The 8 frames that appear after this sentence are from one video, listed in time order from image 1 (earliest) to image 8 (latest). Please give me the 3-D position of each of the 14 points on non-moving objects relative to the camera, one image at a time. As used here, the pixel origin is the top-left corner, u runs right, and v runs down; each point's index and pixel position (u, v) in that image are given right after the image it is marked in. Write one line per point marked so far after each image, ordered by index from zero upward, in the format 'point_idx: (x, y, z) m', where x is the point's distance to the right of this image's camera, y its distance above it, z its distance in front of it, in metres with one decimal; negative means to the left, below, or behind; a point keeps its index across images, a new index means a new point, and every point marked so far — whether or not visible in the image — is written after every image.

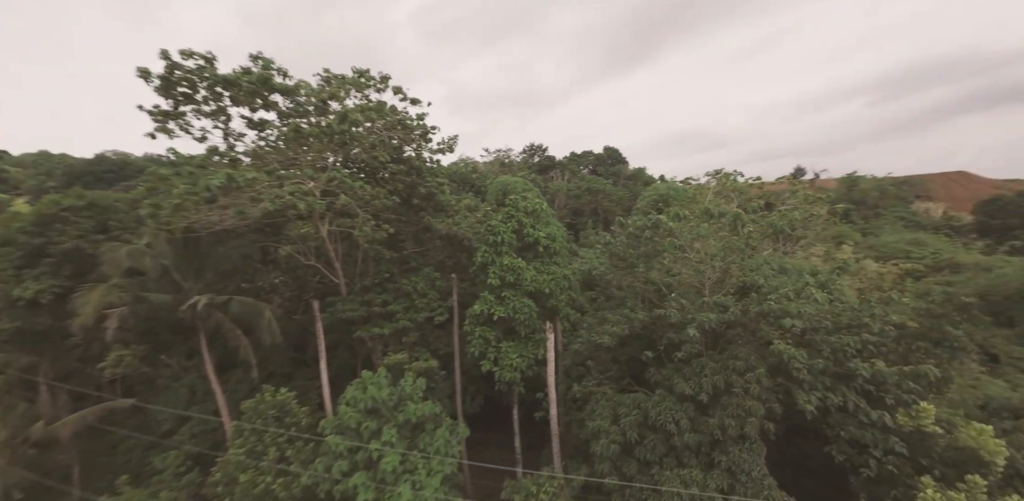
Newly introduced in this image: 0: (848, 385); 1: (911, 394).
0: (+3.9, -1.6, +4.6) m
1: (+4.4, -1.6, +4.4) m
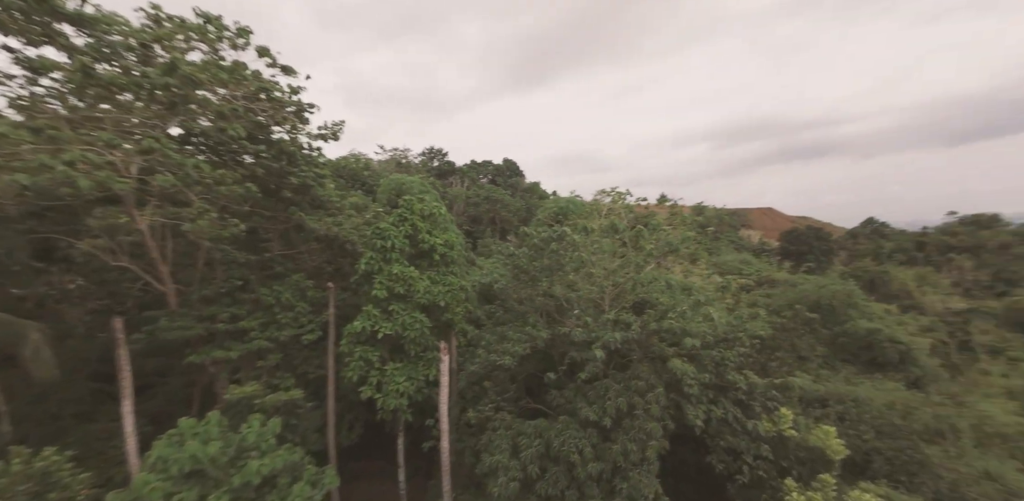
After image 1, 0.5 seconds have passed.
0: (+2.6, -1.8, +5.2) m
1: (+3.2, -1.8, +5.1) m
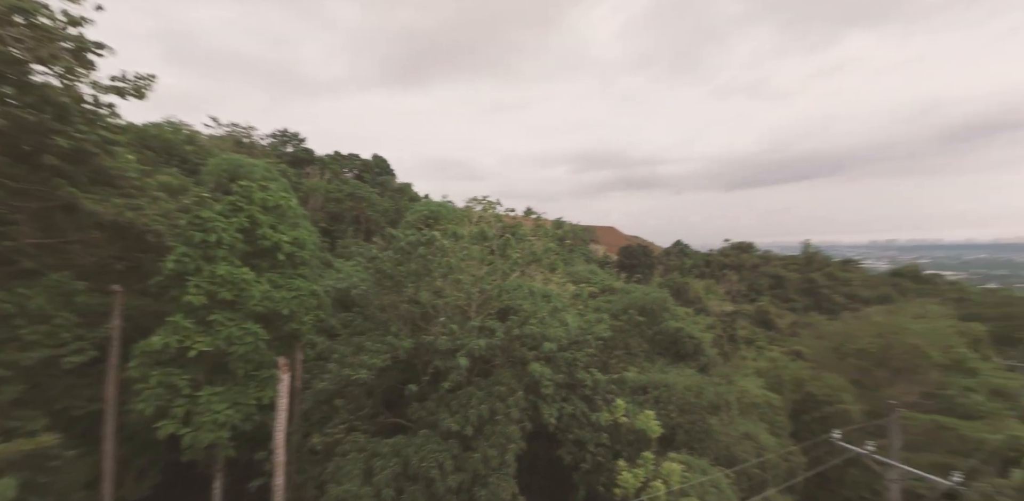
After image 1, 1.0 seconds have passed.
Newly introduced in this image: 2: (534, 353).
0: (+0.8, -1.9, +5.6) m
1: (+1.4, -2.0, +5.7) m
2: (+0.2, -1.3, +5.0) m
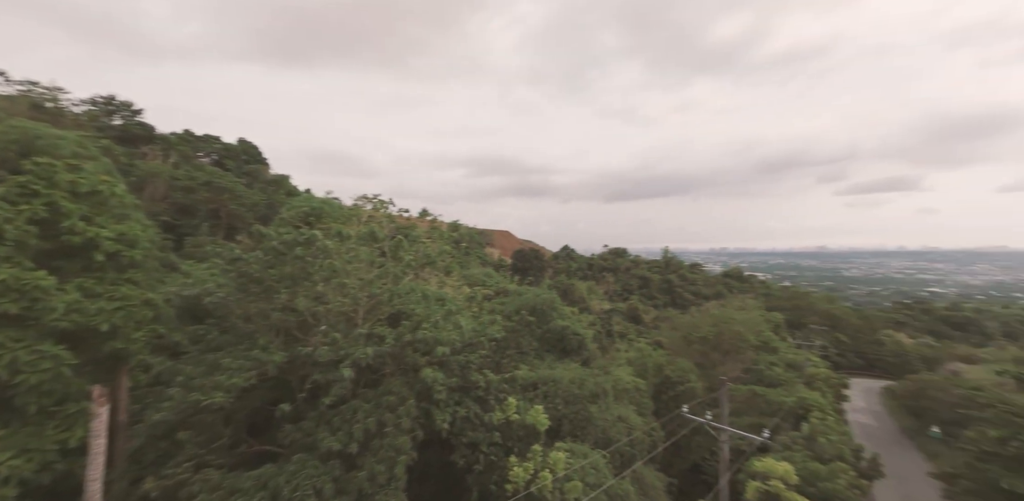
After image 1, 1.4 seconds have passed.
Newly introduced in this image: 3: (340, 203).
0: (-0.6, -2.0, +5.5) m
1: (-0.1, -2.0, +5.8) m
2: (-1.0, -1.3, +4.8) m
3: (-2.3, +0.6, +5.5) m
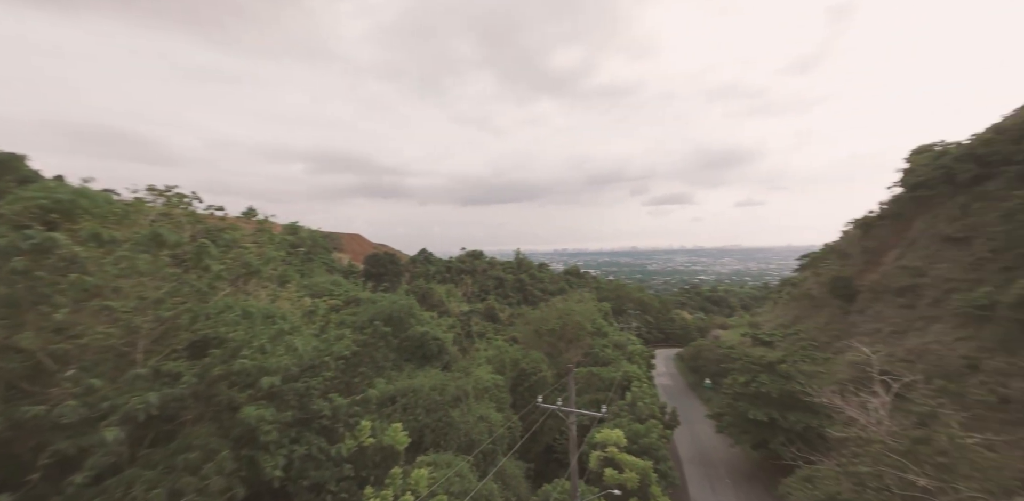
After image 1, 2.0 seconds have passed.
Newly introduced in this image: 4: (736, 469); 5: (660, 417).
0: (-2.3, -2.0, +4.8) m
1: (-1.9, -2.1, +5.2) m
2: (-2.5, -1.4, +4.0) m
3: (-4.0, +0.5, +4.2) m
4: (+9.2, -8.9, +17.1) m
5: (+5.5, -6.2, +15.6) m
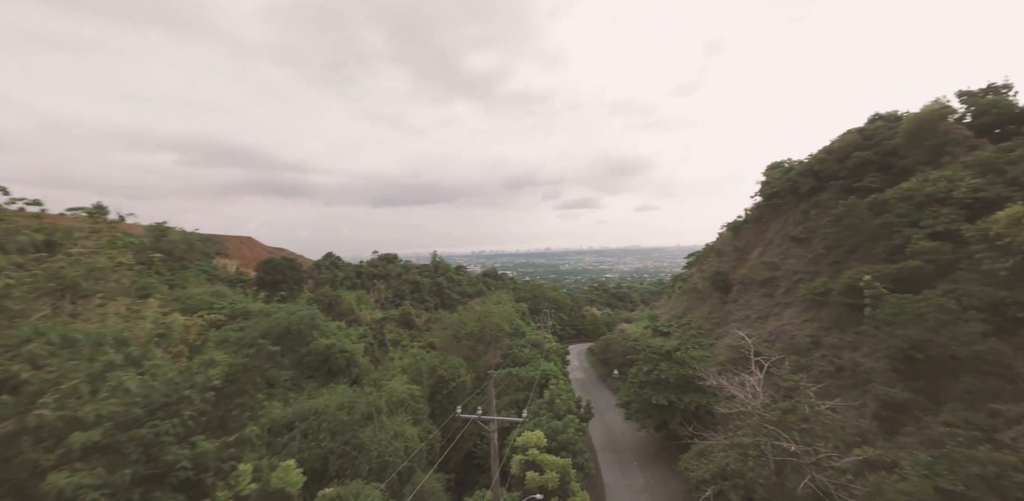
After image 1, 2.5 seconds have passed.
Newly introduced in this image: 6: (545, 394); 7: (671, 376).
0: (-3.1, -2.1, +3.9) m
1: (-2.8, -2.1, +4.4) m
2: (-3.2, -1.4, +3.1) m
3: (-4.7, +0.4, +3.1) m
4: (+5.8, -8.9, +18.3) m
5: (+2.5, -6.2, +16.1) m
6: (+1.3, -5.8, +16.7) m
7: (+6.7, -5.4, +17.6) m
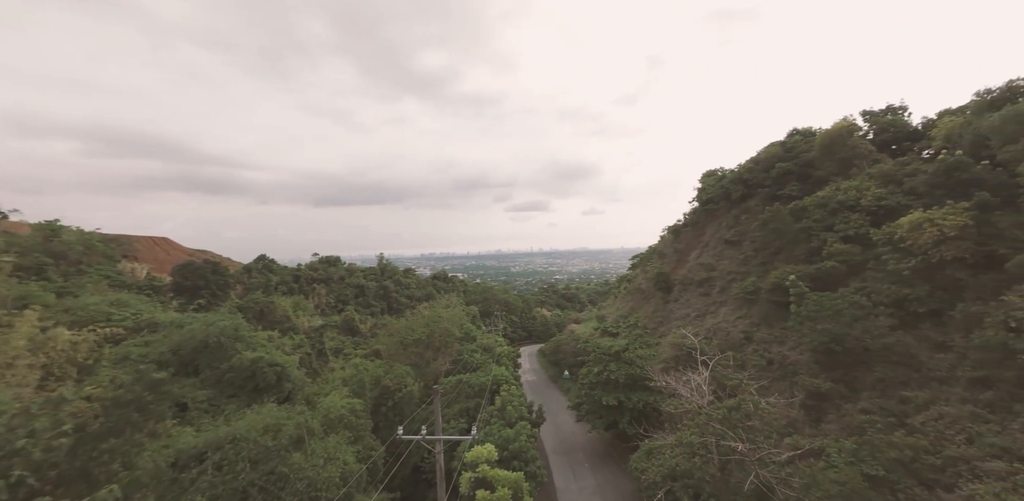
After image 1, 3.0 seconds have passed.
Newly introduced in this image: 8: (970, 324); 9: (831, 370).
0: (-3.5, -2.1, +3.1) m
1: (-3.3, -2.2, +3.6) m
2: (-3.5, -1.4, +2.3) m
3: (-5.0, +0.4, +2.1) m
4: (+3.6, -9.0, +18.4) m
5: (+0.6, -6.3, +15.9) m
6: (-0.7, -5.9, +16.3) m
7: (+4.6, -5.4, +17.8) m
8: (+14.6, -2.3, +13.3) m
9: (+11.8, -4.4, +15.4) m
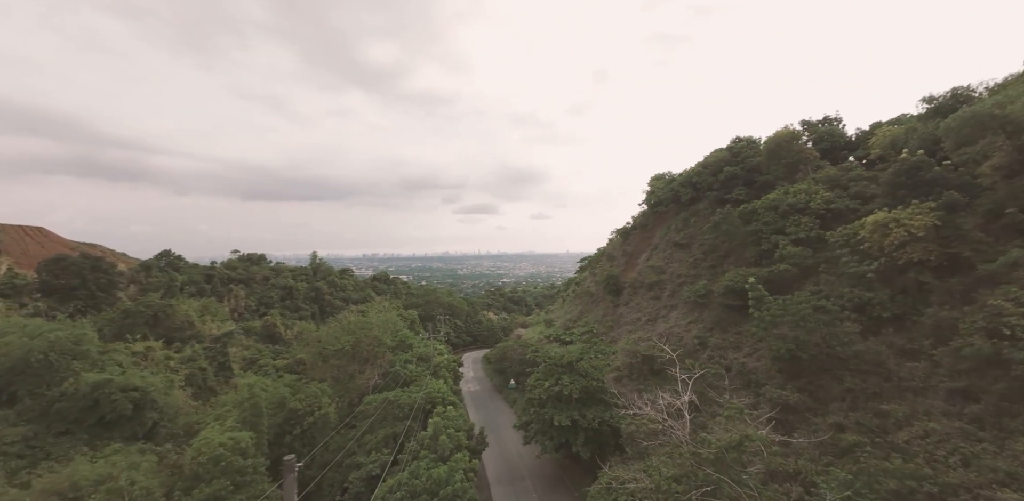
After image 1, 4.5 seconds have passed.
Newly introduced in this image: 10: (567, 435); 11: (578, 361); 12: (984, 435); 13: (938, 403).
0: (-3.9, -1.7, +0.2) m
1: (-3.7, -1.8, +0.7) m
2: (-3.7, -1.0, -0.6) m
3: (-5.2, +0.8, -1.1) m
4: (+1.2, -8.8, +16.1) m
5: (-1.5, -6.1, +13.3) m
6: (-2.7, -5.7, +13.5) m
7: (+2.3, -5.3, +15.7) m
8: (+12.9, -2.4, +12.5) m
9: (+9.7, -4.4, +14.2) m
10: (+2.1, -6.9, +15.5) m
11: (+2.7, -4.4, +16.6) m
12: (+10.9, -4.3, +9.6) m
13: (+11.3, -4.1, +11.0) m
